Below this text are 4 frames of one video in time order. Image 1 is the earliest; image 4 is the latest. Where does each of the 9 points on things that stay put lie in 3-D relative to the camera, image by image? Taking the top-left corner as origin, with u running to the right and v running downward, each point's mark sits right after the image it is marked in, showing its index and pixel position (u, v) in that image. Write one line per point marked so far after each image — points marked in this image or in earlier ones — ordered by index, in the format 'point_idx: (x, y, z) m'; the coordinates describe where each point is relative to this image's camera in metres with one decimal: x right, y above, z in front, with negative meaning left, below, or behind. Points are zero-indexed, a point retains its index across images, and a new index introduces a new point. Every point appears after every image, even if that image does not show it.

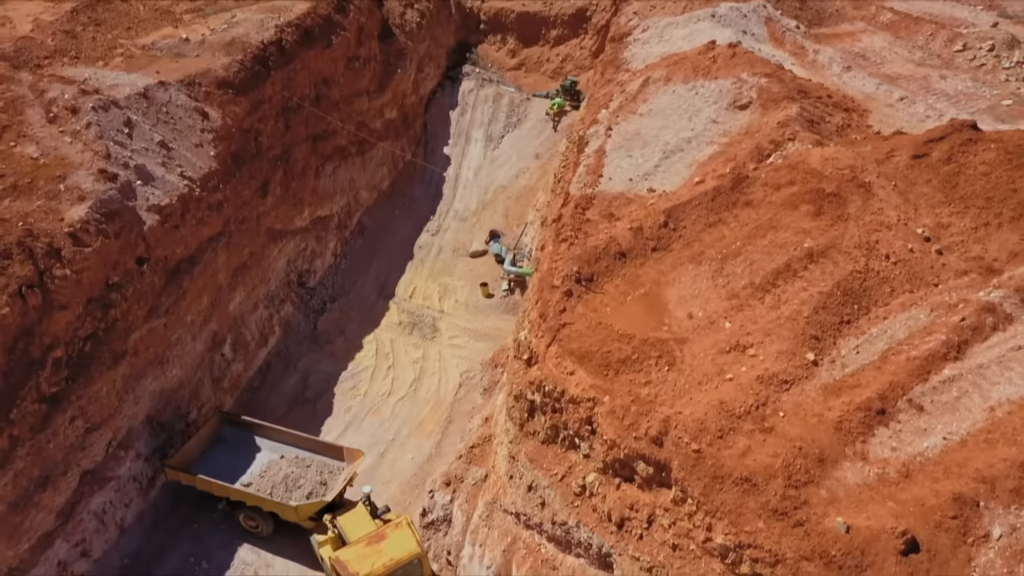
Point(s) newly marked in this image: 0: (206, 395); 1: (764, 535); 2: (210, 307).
0: (-4.4, -1.5, +11.2) m
1: (+2.0, -1.9, +6.0) m
2: (-4.4, -0.3, +11.3) m
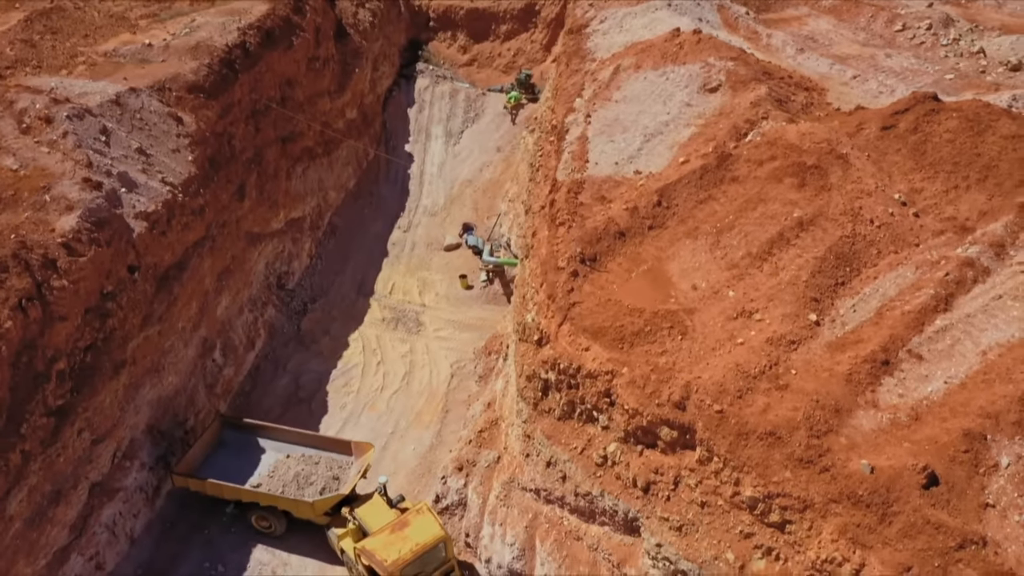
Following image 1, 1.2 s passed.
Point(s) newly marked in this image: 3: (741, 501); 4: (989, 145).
0: (-4.4, -1.6, +11.1) m
1: (+2.3, -1.6, +6.5) m
2: (-4.5, -0.4, +11.1) m
3: (+2.0, -1.9, +6.8) m
4: (+5.4, +1.6, +8.8) m
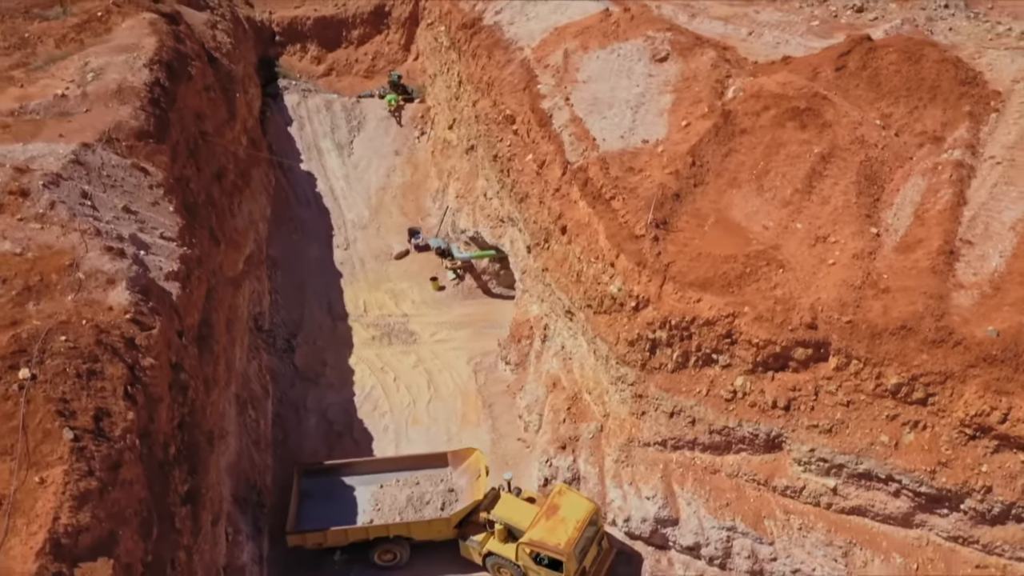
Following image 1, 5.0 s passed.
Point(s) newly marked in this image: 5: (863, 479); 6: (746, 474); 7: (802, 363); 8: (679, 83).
0: (-3.4, -2.3, +10.3) m
1: (+4.2, -0.8, +7.8) m
2: (-3.8, -1.1, +10.4) m
3: (+3.9, -1.1, +8.0) m
4: (+5.8, +3.0, +10.7) m
5: (+3.8, -2.0, +8.3) m
6: (+2.7, -2.2, +9.0) m
7: (+3.2, -0.8, +8.4) m
8: (+2.6, +3.1, +11.9) m
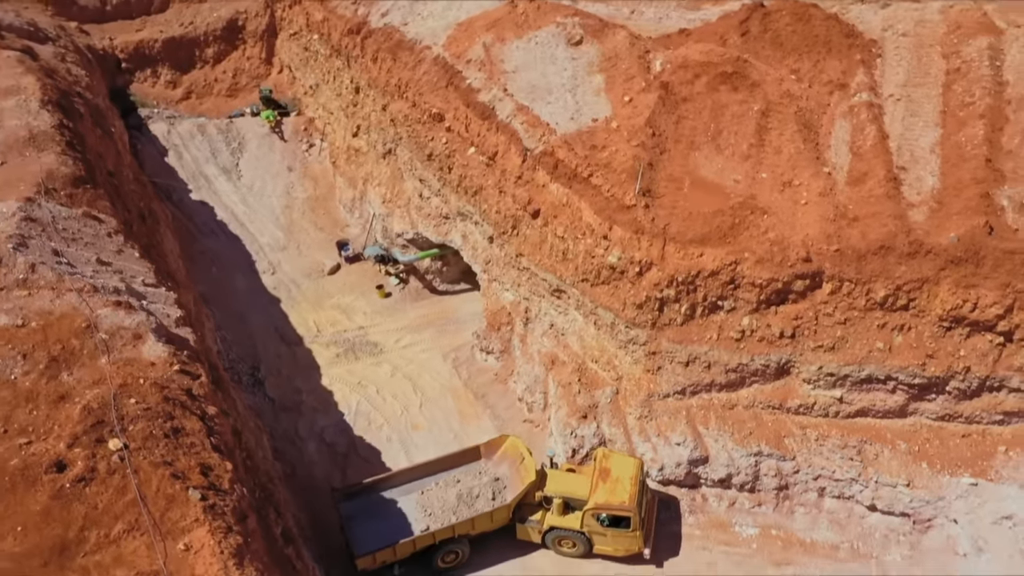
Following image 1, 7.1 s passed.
0: (-2.9, -2.7, +10.0) m
1: (+4.7, +0.2, +9.1) m
2: (-3.5, -1.6, +9.9) m
3: (+4.4, -0.2, +9.3) m
4: (+4.9, +4.1, +12.3) m
5: (+4.4, -1.2, +9.6) m
6: (+3.2, -1.5, +10.0) m
7: (+3.5, -0.1, +9.5) m
8: (+1.5, +3.7, +12.7) m
